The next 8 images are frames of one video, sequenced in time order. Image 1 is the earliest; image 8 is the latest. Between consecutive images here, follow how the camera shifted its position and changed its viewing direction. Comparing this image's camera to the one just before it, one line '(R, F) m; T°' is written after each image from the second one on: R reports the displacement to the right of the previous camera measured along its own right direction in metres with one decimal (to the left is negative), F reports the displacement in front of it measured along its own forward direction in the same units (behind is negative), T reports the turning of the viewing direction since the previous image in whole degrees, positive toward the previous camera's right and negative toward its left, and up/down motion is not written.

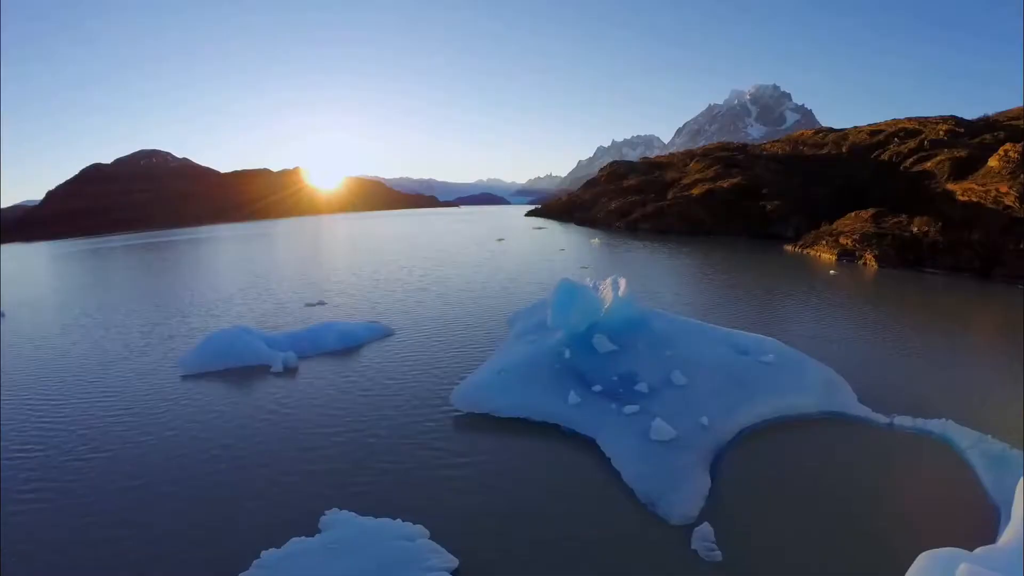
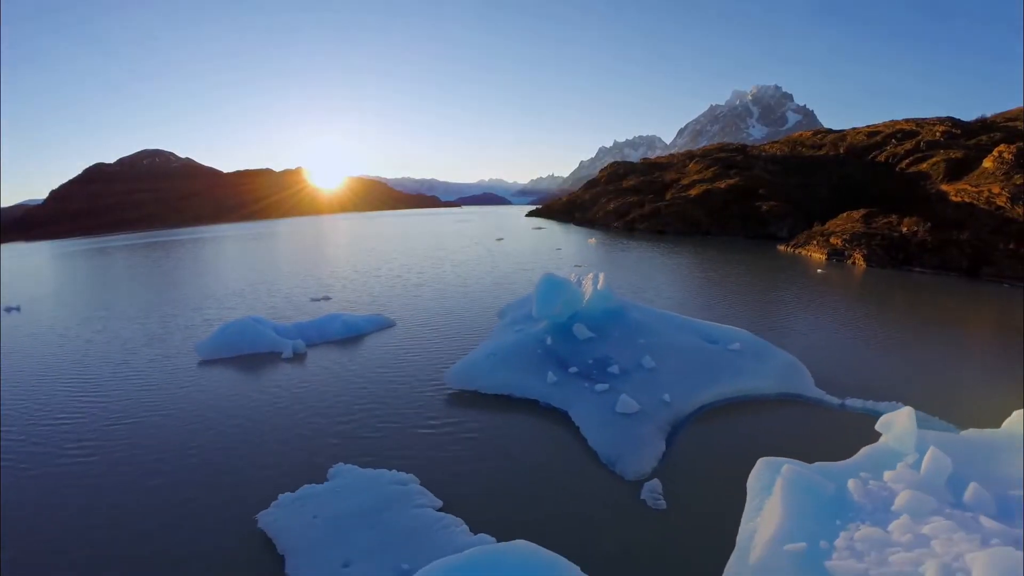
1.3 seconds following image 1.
(+0.4, -1.6) m; 0°
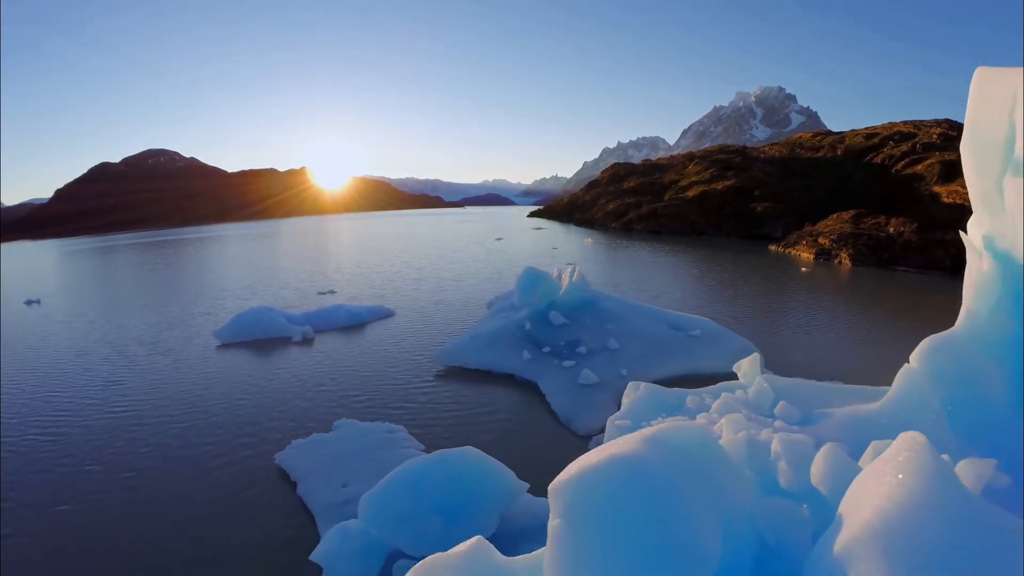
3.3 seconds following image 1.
(+0.7, -2.2) m; 0°
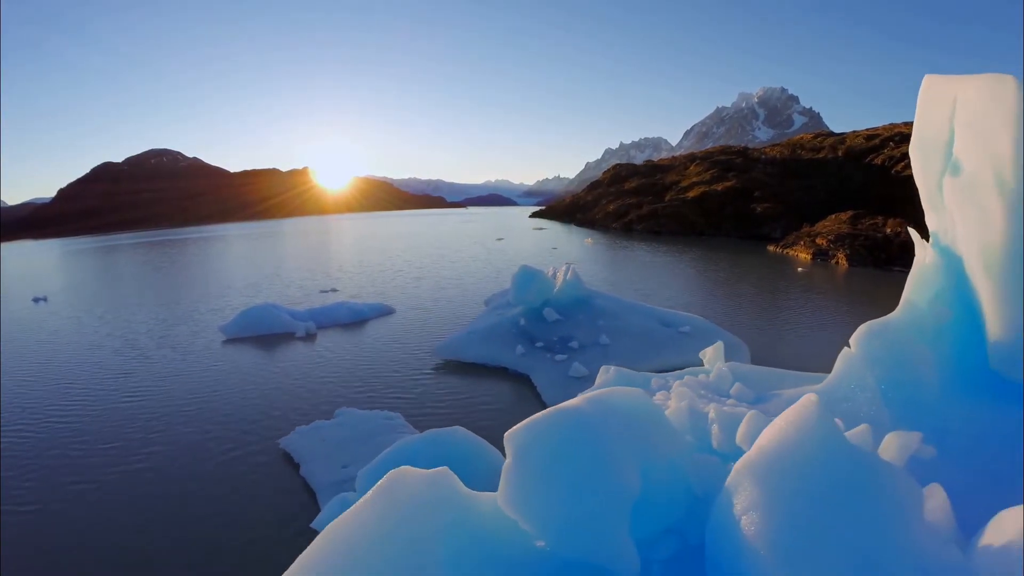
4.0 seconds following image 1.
(+0.2, -0.7) m; 0°
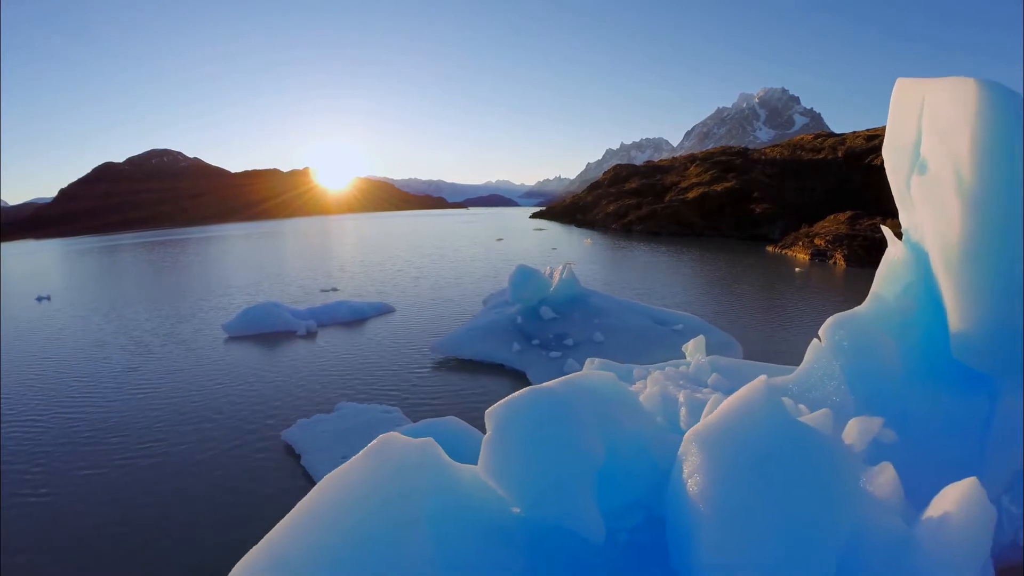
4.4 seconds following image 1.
(+0.1, -0.4) m; 0°
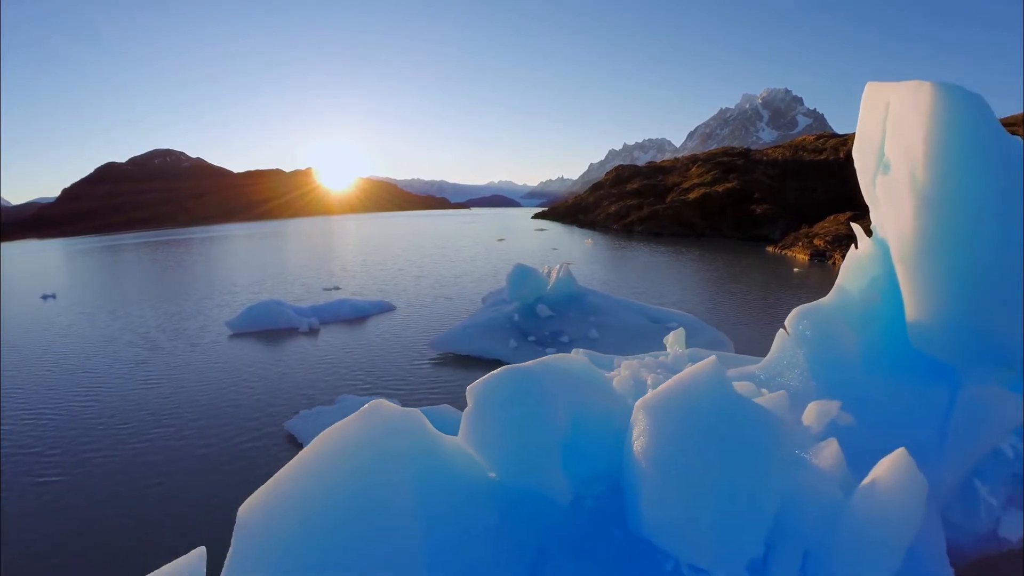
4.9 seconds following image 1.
(+0.2, -0.5) m; 0°
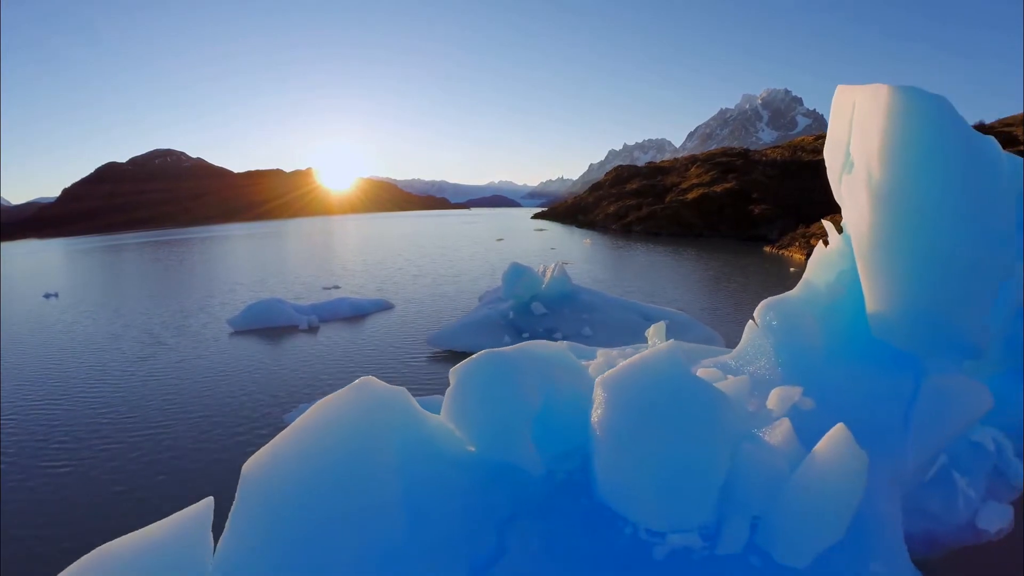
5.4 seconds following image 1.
(+0.2, -0.4) m; 0°
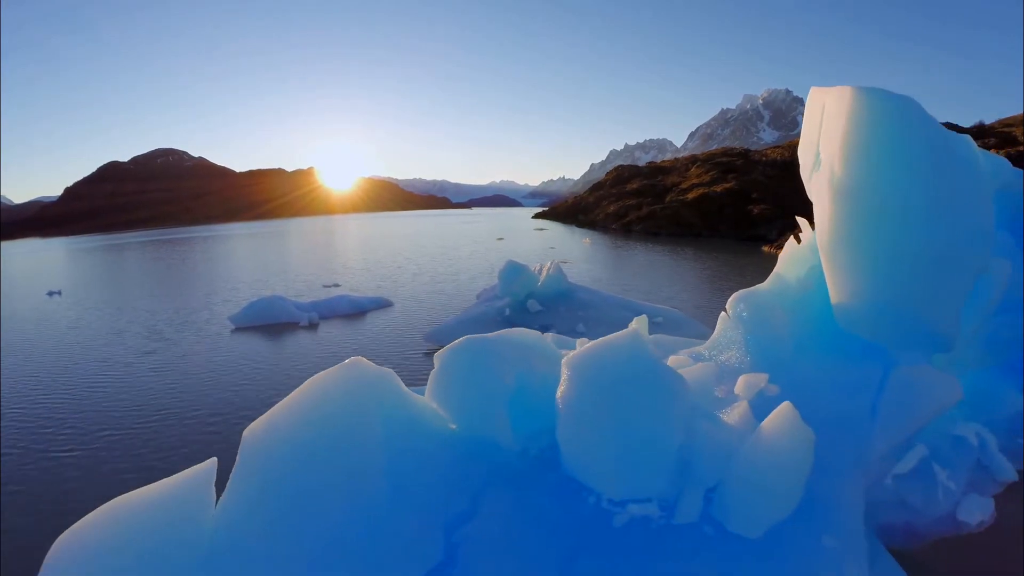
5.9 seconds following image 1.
(+0.2, -0.4) m; 0°
